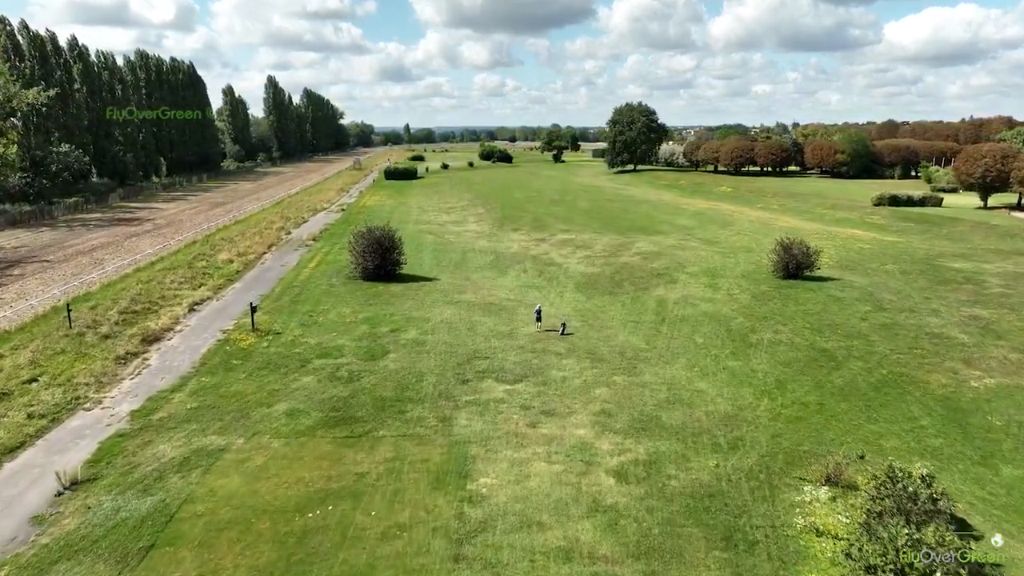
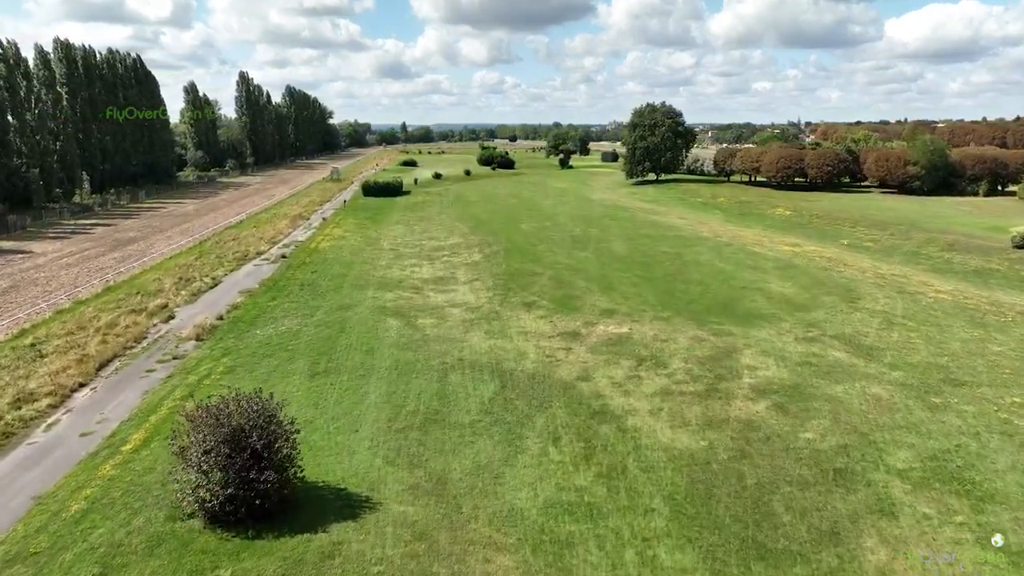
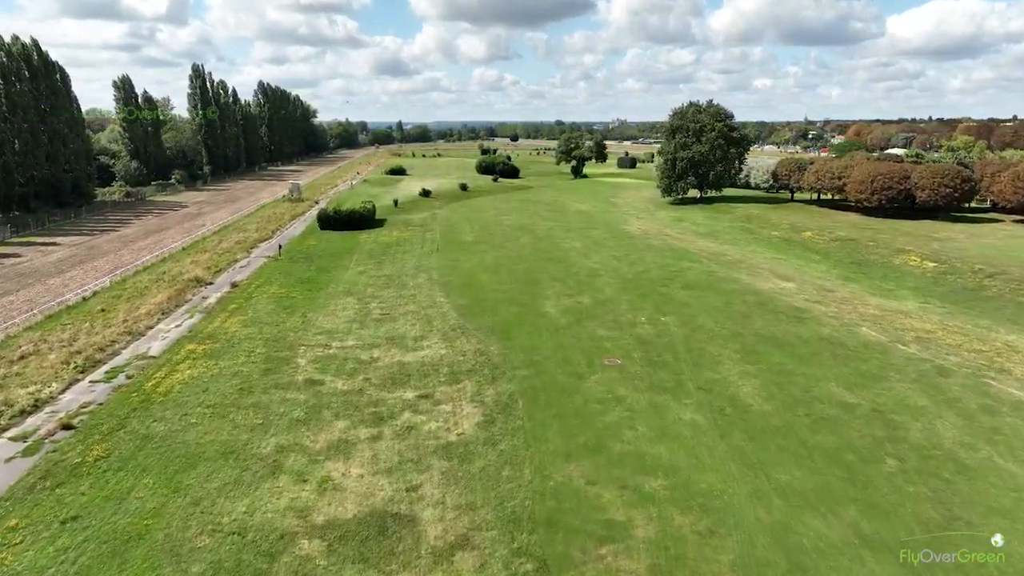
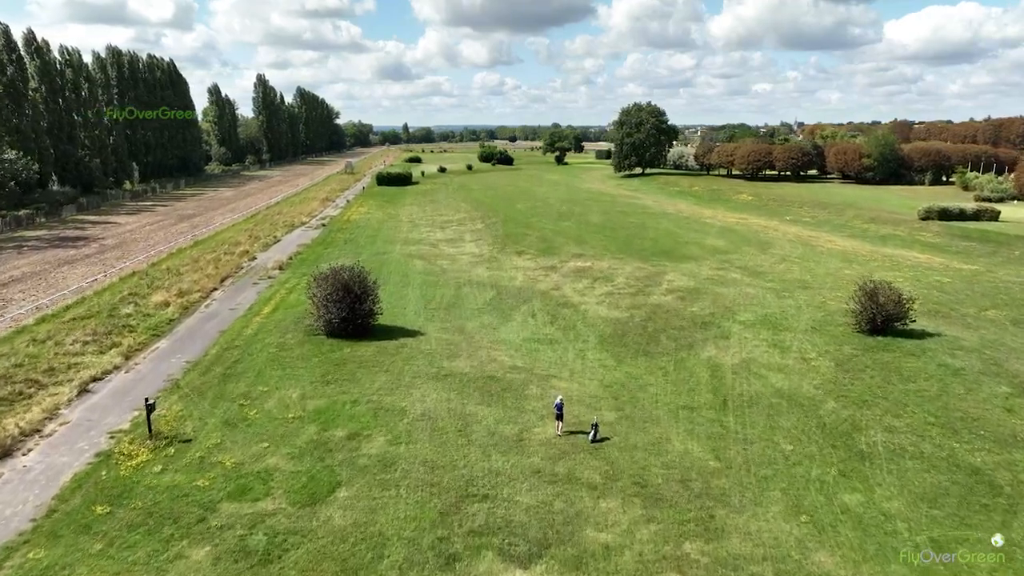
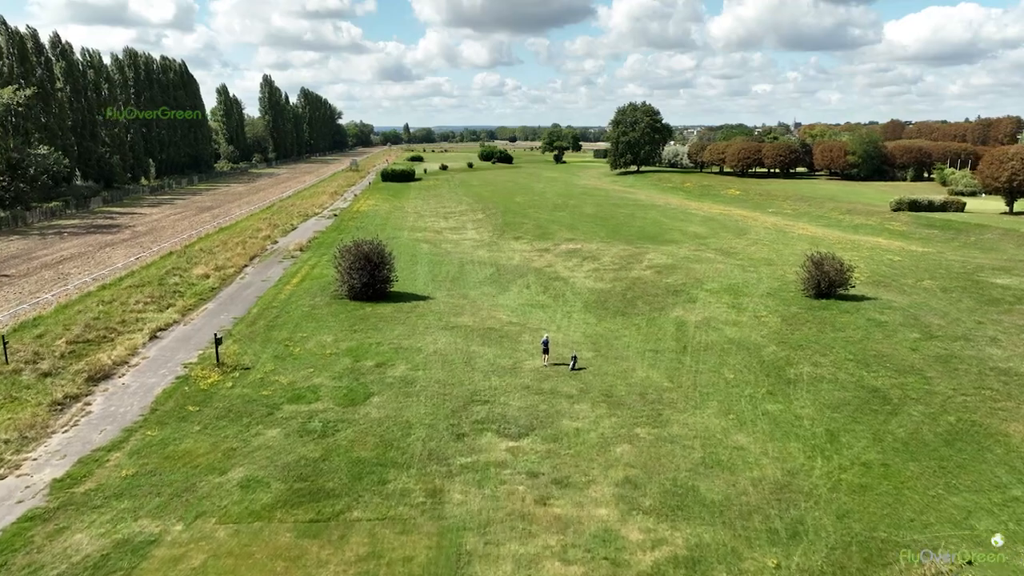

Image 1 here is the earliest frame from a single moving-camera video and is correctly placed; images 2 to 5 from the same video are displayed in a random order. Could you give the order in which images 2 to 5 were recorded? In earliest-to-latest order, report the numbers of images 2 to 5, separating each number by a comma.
5, 4, 2, 3
